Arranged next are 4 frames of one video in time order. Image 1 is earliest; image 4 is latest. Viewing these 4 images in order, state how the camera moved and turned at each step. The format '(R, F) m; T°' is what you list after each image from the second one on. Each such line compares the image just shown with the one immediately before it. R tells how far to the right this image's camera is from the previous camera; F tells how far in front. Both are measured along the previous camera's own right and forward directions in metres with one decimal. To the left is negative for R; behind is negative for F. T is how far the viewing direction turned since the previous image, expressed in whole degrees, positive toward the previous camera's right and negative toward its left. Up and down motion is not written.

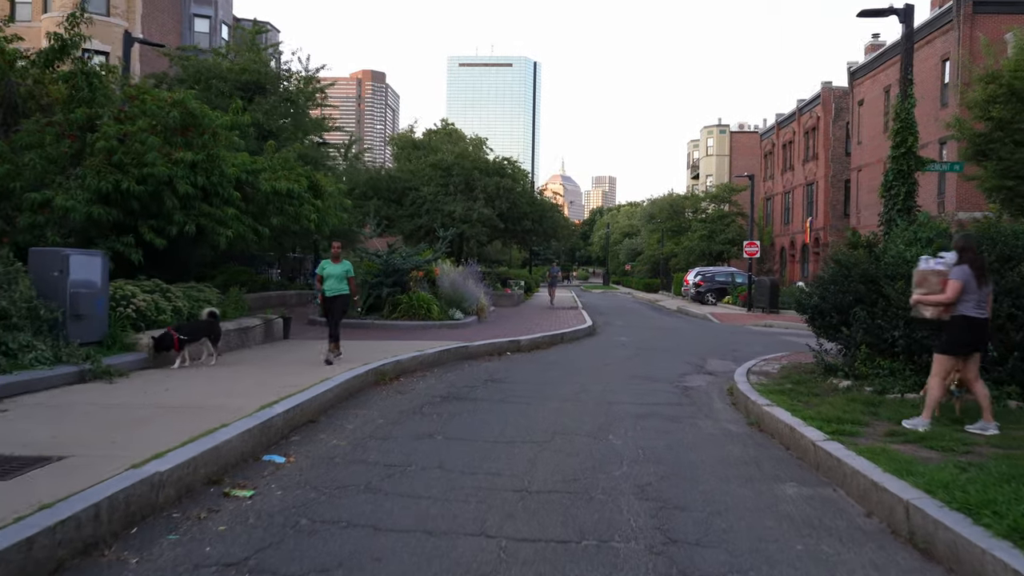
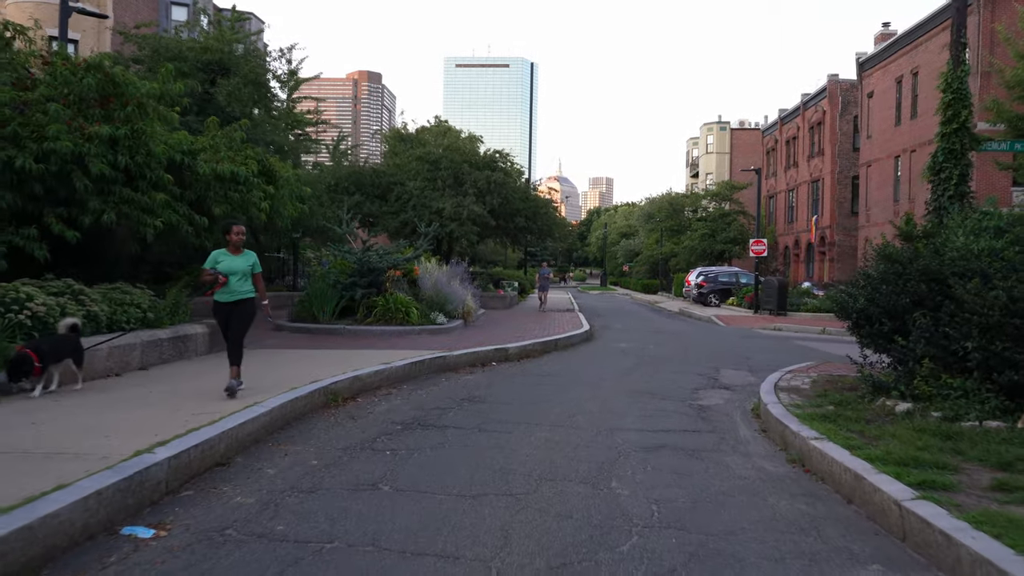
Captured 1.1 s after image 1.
(+0.2, +1.9) m; 0°
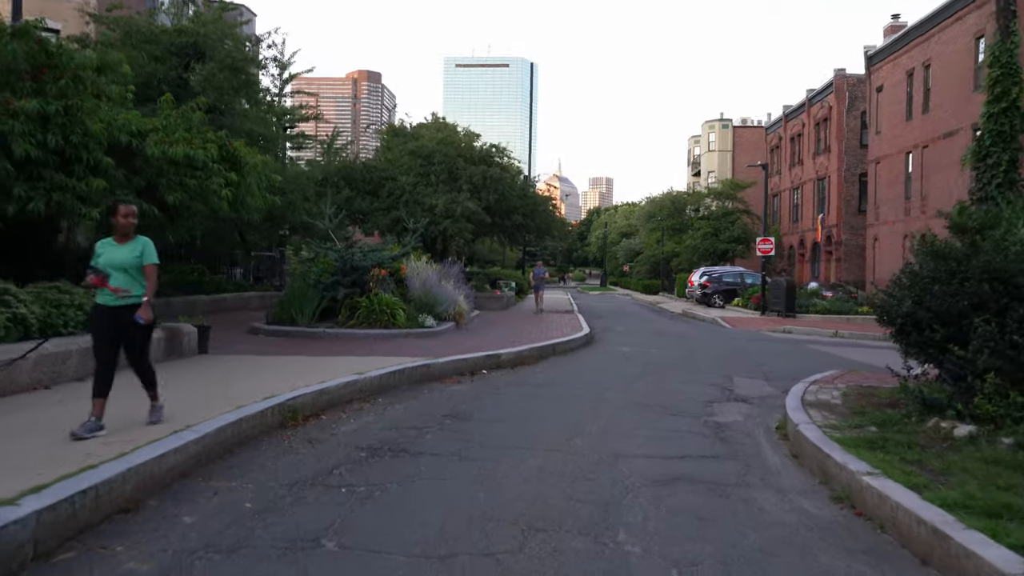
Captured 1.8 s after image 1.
(+0.1, +1.2) m; 0°
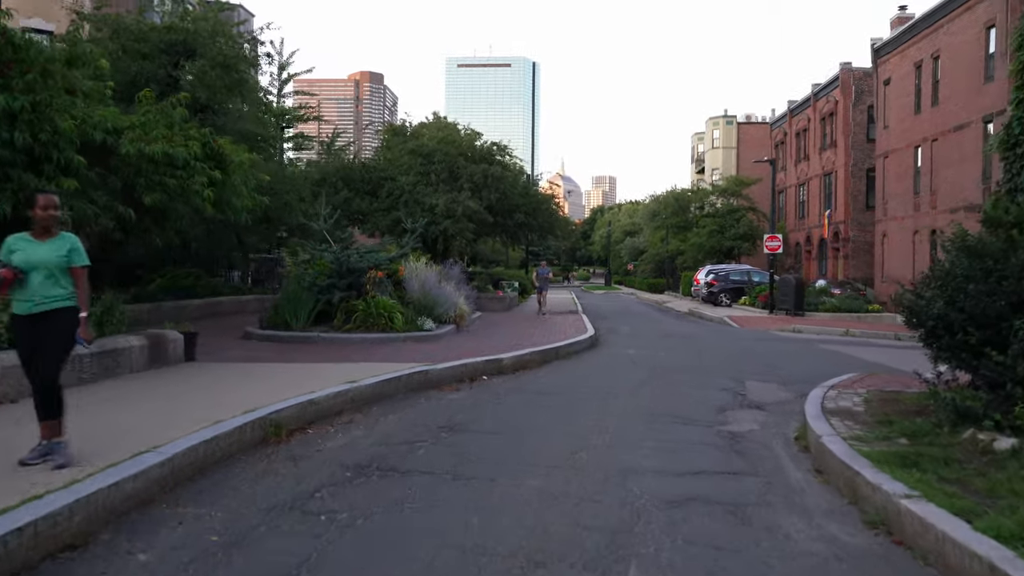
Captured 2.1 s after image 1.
(+0.1, +0.5) m; 0°
